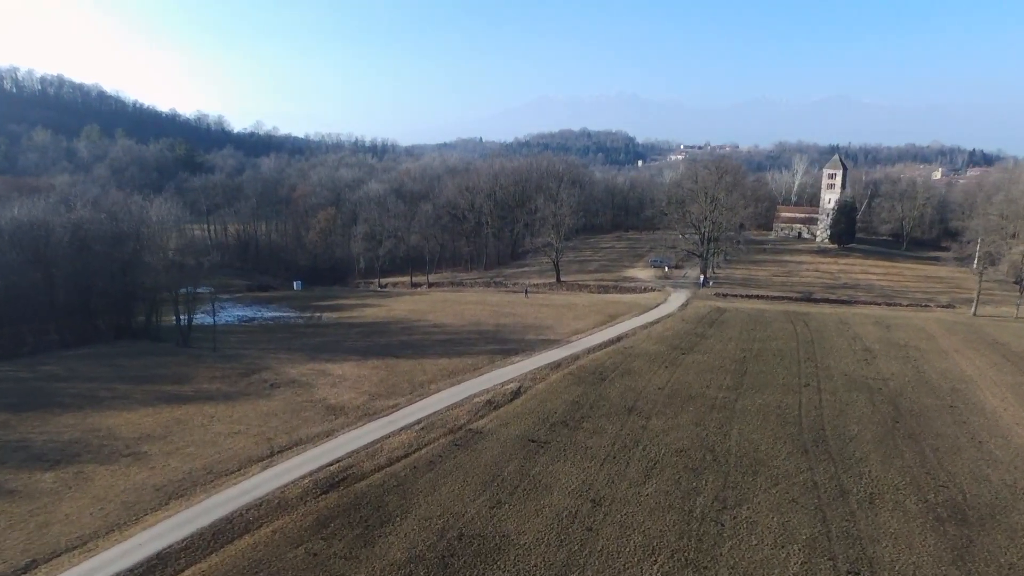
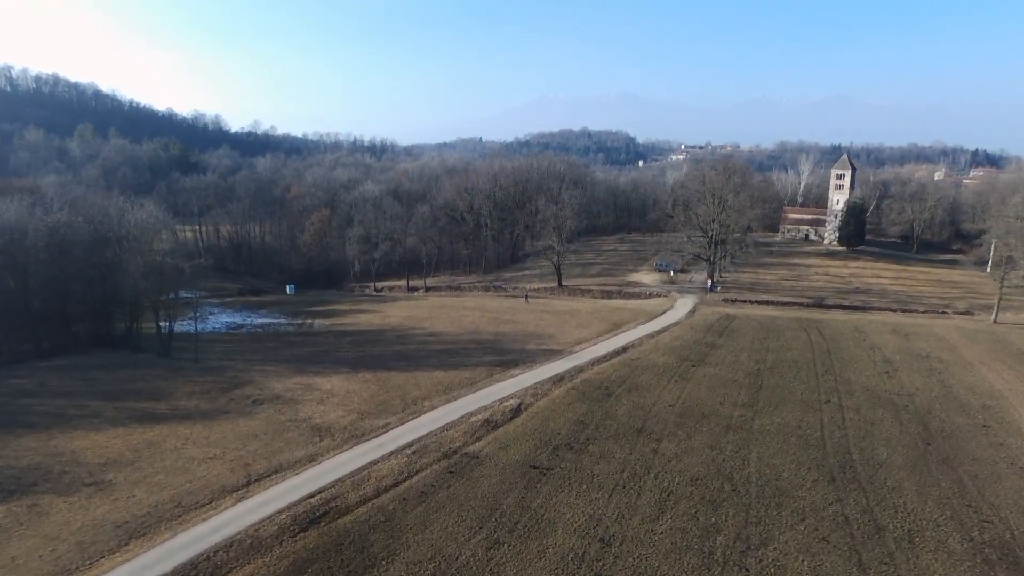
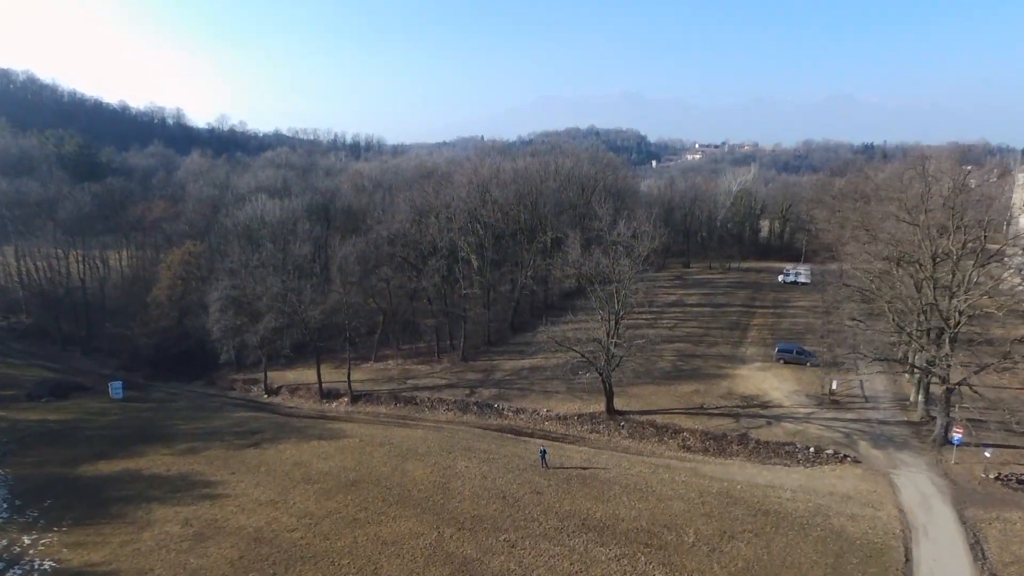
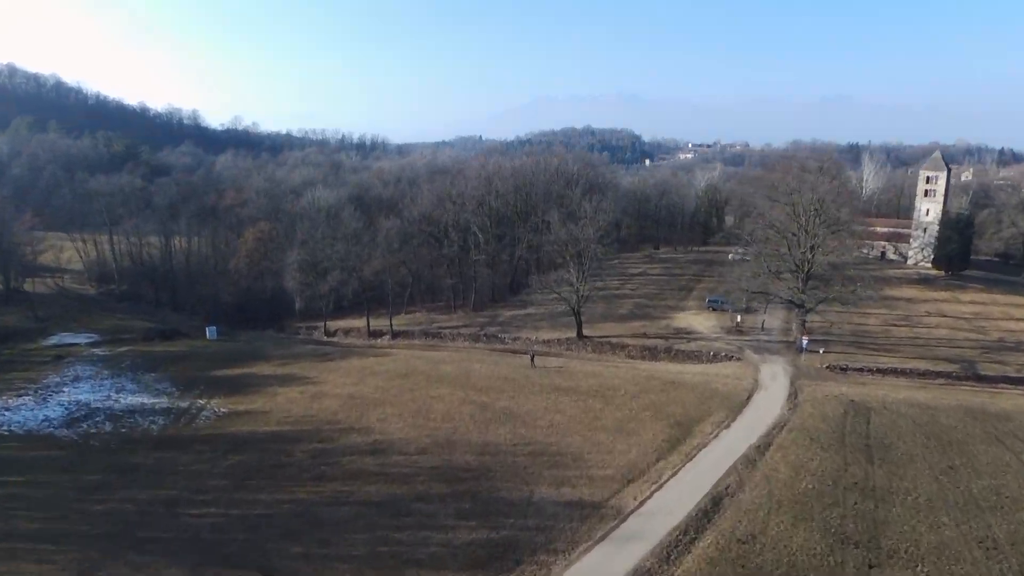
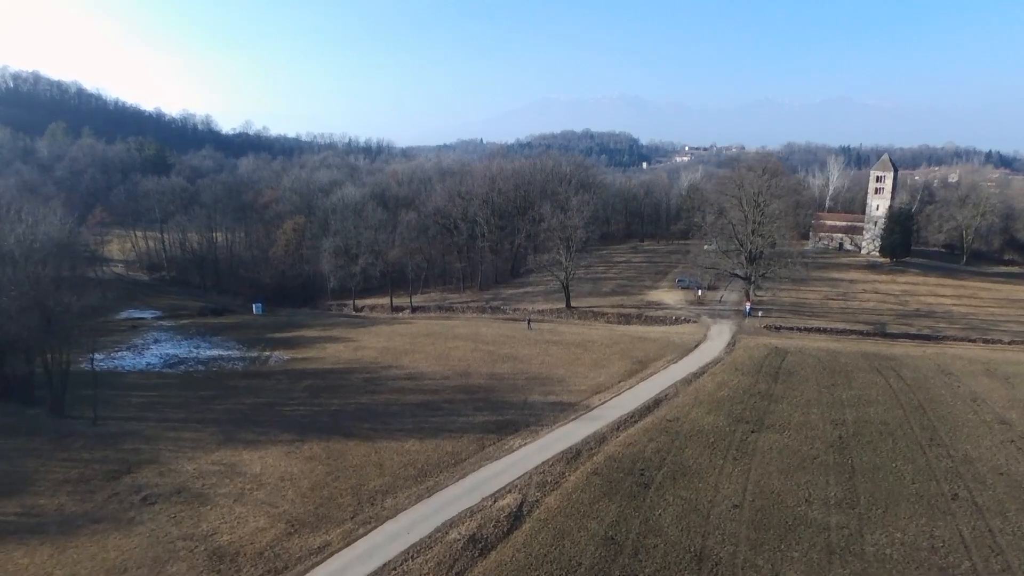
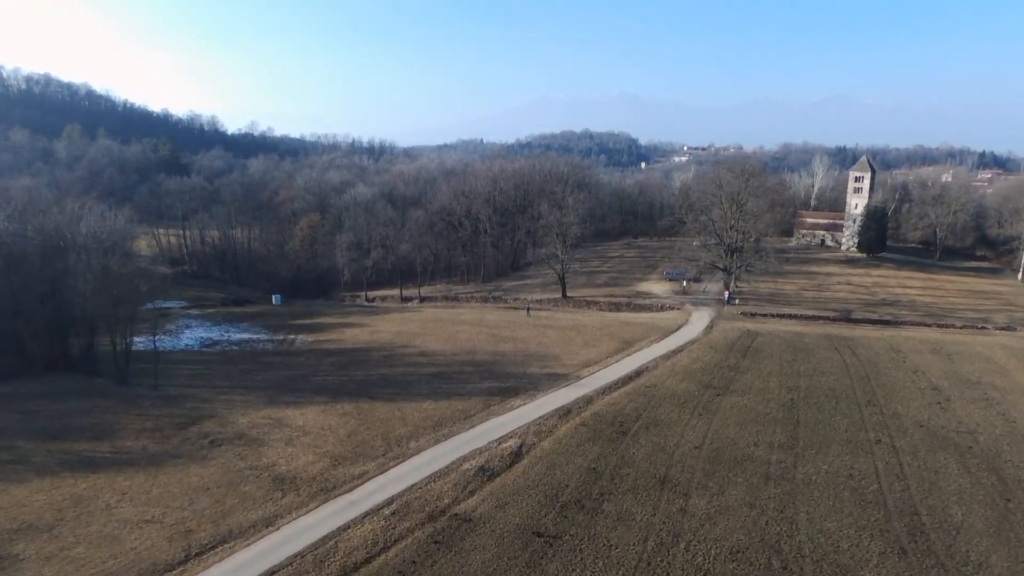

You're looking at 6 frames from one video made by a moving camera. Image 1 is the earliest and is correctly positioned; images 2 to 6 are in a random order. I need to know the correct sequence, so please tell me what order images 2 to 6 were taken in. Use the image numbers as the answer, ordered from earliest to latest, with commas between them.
2, 6, 5, 4, 3
